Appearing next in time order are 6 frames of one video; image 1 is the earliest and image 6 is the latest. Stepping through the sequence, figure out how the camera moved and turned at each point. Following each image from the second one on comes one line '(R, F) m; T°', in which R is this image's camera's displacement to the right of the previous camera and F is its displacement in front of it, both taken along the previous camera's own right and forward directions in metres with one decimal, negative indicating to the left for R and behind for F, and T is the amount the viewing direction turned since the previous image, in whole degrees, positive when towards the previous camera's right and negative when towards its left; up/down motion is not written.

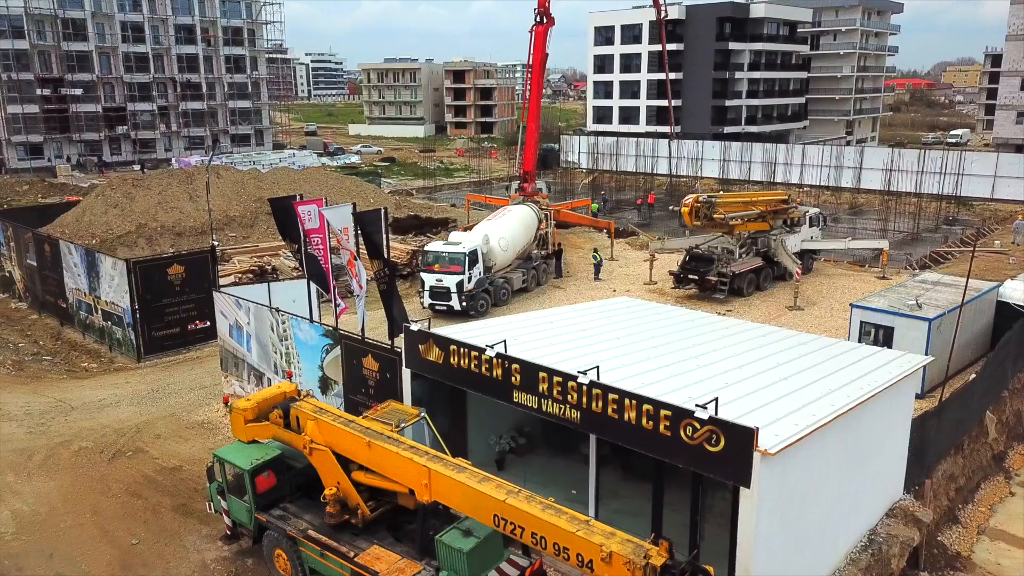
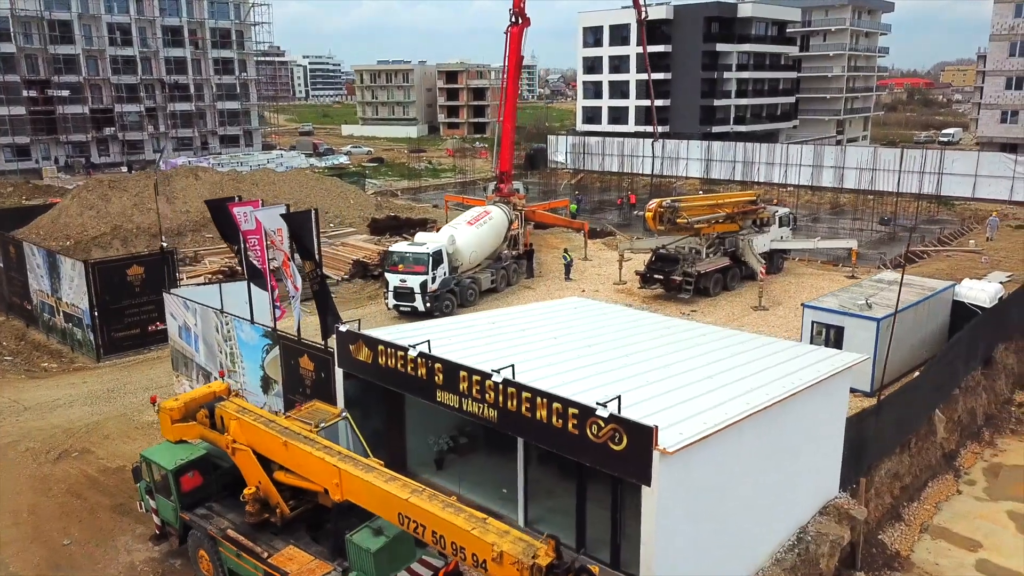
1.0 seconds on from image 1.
(+0.9, 0.0) m; 0°
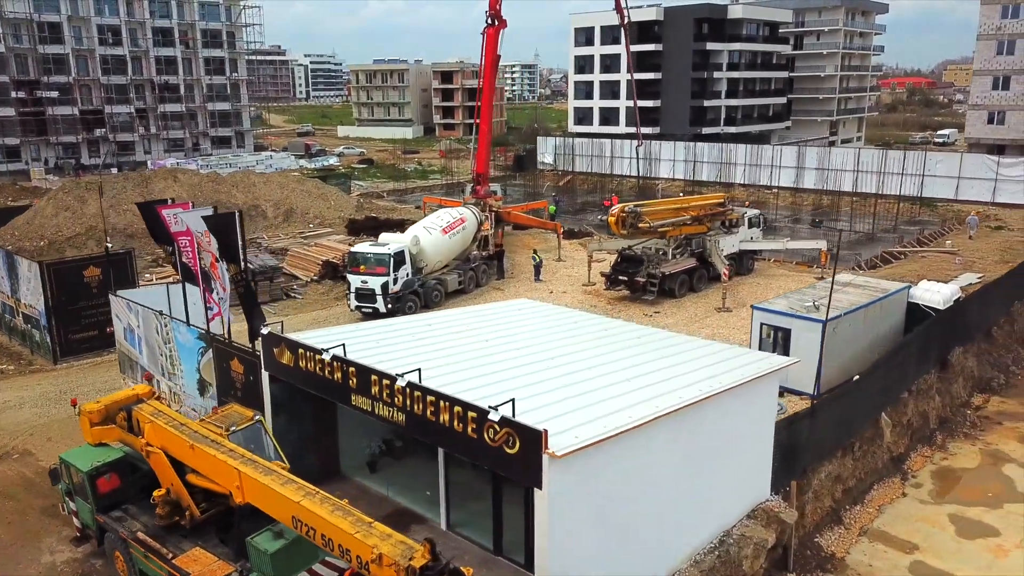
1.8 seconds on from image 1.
(+1.0, 0.0) m; 0°
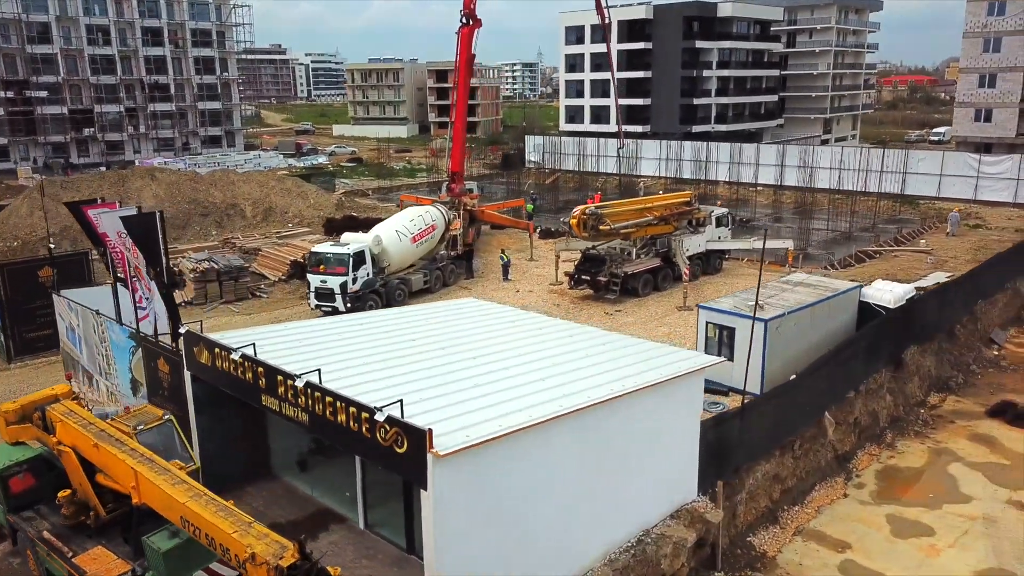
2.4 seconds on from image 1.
(+1.1, 0.0) m; 0°
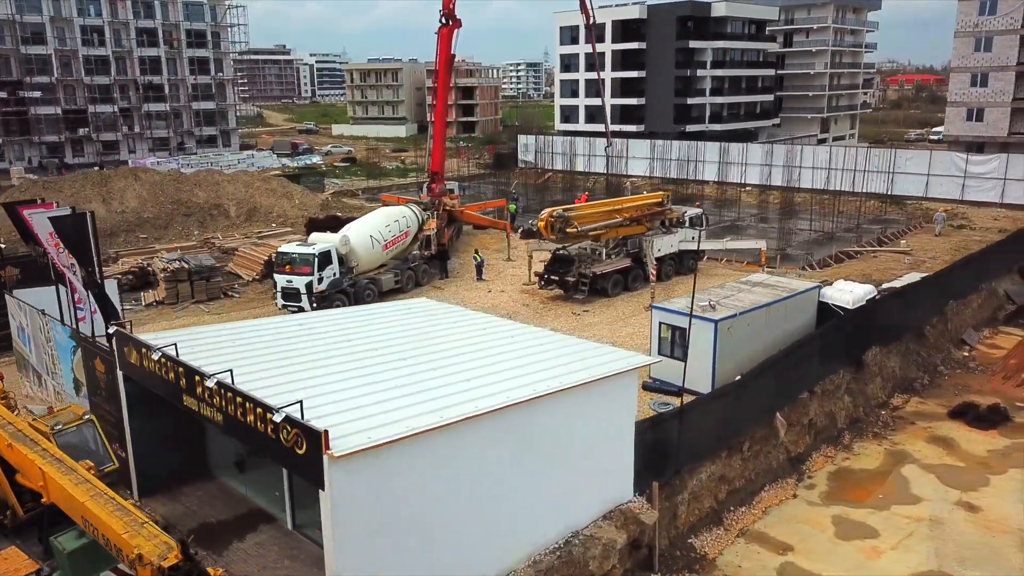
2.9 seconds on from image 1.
(+1.0, 0.0) m; 0°
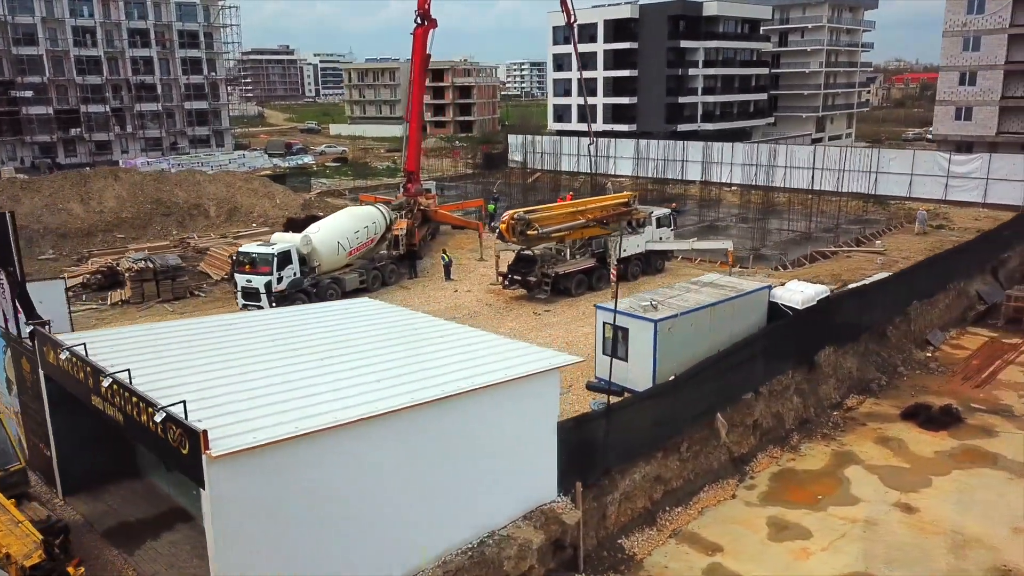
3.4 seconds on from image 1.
(+1.2, 0.0) m; 0°
